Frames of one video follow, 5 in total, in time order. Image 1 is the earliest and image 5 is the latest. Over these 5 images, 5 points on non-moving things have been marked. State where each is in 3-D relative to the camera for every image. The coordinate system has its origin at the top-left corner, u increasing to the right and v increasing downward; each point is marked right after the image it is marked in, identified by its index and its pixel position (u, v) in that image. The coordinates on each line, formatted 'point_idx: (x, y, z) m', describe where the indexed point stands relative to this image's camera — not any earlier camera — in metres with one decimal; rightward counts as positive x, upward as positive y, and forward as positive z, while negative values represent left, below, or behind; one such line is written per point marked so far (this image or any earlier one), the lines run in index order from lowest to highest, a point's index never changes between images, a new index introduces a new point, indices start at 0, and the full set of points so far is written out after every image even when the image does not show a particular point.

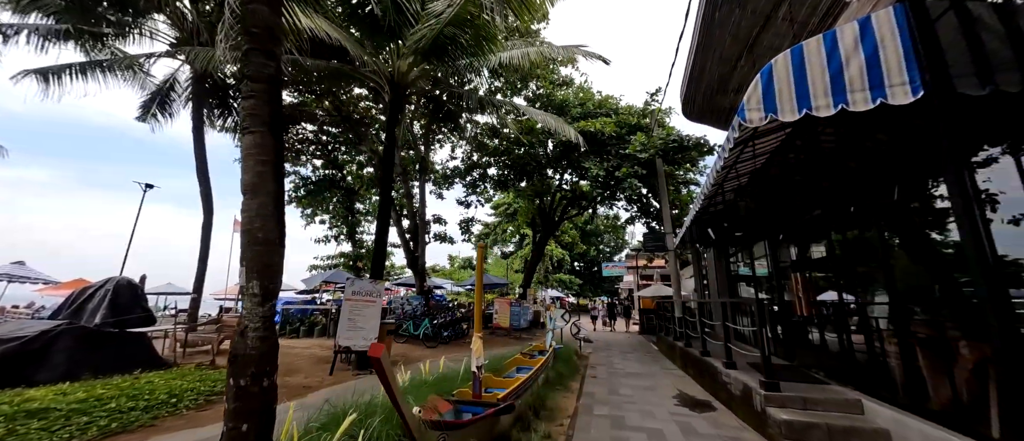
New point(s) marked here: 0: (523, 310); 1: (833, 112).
0: (+0.4, -3.5, +13.3) m
1: (+2.3, +0.8, +2.5) m
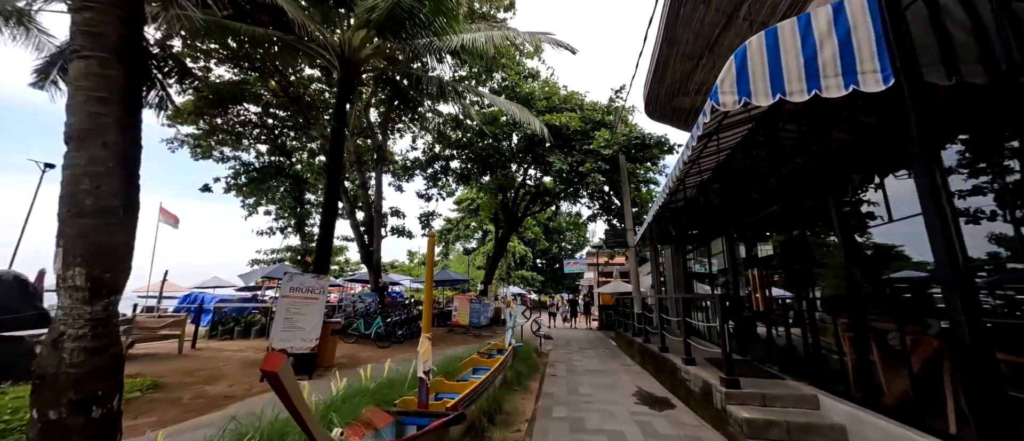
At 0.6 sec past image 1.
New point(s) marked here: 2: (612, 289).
0: (-1.1, -3.3, +13.0) m
1: (+2.0, +0.8, +2.4) m
2: (+3.6, -2.5, +12.4) m
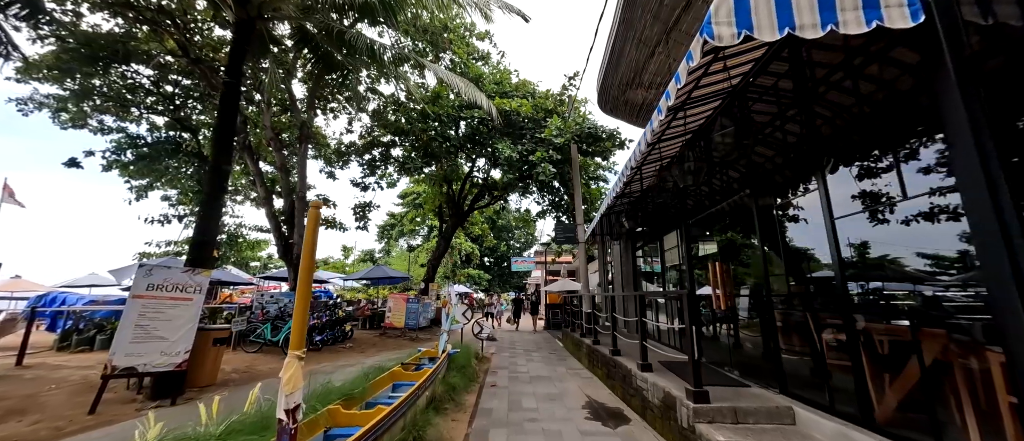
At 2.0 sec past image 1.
0: (-3.1, -3.0, +11.9) m
1: (+1.6, +1.0, +1.8) m
2: (+1.6, -2.3, +12.0) m
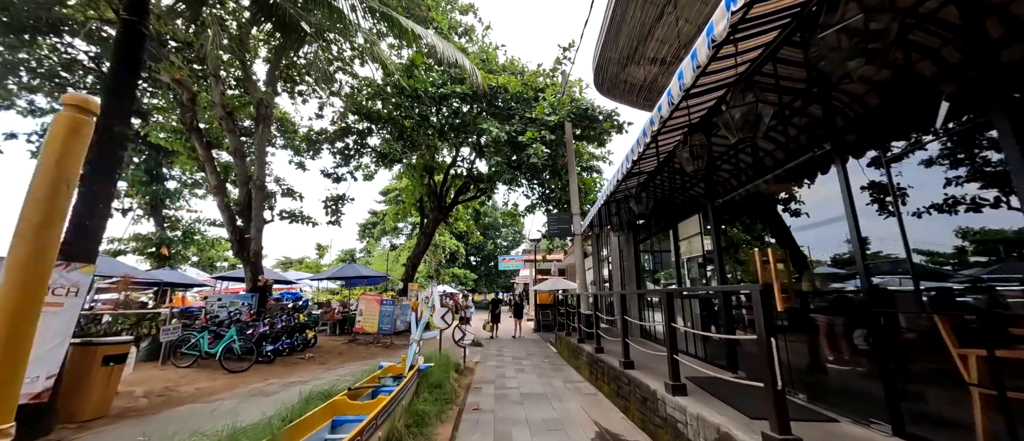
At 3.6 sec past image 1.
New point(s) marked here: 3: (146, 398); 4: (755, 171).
0: (-3.5, -2.8, +10.7) m
1: (+1.6, +1.2, +0.8) m
2: (+1.2, -2.1, +11.0) m
3: (-4.8, -2.3, +4.5) m
4: (+3.0, +0.6, +4.4) m
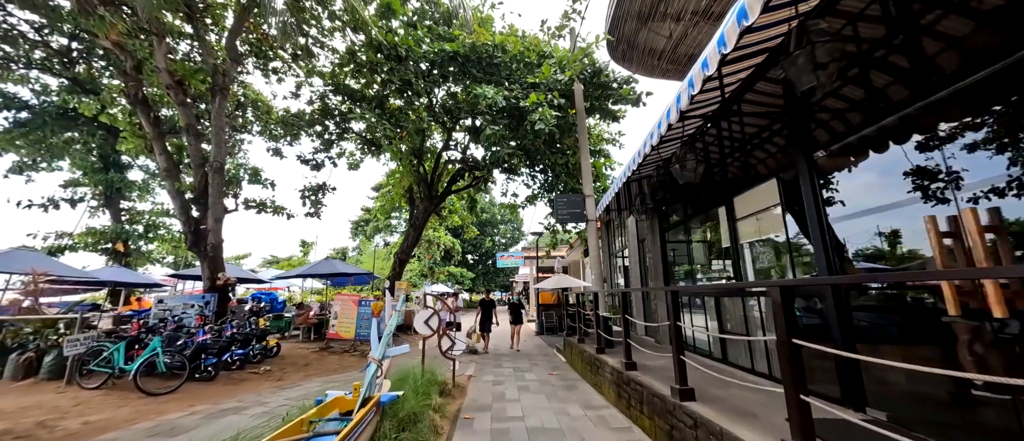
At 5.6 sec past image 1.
0: (-3.5, -2.5, +9.4) m
1: (+1.6, +1.5, -0.4) m
2: (+1.2, -1.8, +9.8) m
3: (-4.7, -2.0, +3.2) m
4: (+3.0, +0.9, +3.1) m
